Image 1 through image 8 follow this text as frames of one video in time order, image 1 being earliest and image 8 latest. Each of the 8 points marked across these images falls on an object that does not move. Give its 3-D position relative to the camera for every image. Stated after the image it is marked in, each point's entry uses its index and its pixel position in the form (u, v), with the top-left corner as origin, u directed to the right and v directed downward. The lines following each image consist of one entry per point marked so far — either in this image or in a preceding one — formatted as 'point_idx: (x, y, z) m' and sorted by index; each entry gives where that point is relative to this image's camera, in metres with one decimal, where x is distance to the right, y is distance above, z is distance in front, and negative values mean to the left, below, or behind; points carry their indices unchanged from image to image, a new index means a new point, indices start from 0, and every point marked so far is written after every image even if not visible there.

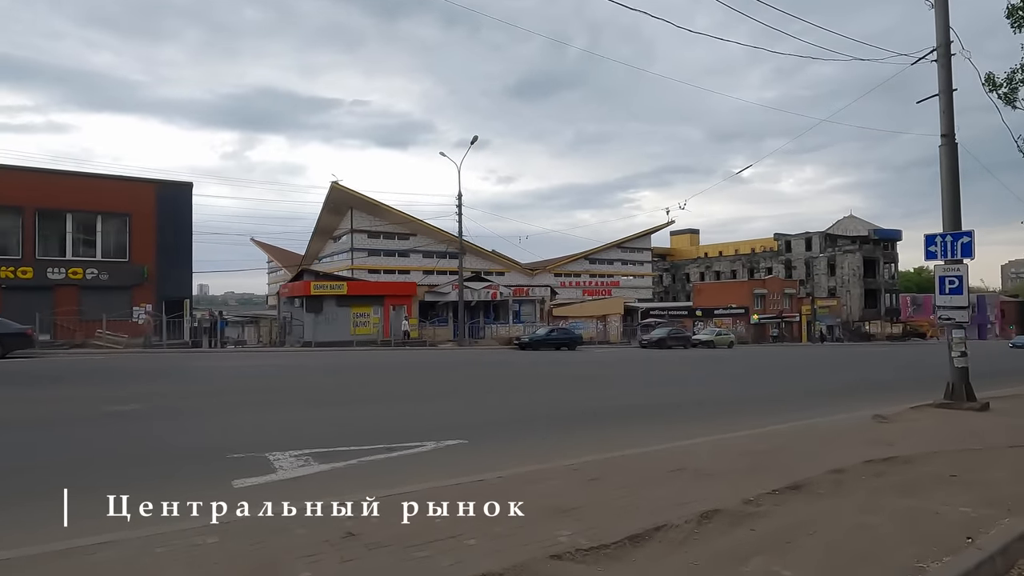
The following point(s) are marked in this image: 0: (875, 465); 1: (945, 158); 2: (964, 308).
0: (+3.3, -1.6, +6.7) m
1: (+7.3, +2.2, +12.3) m
2: (+7.5, -0.3, +12.0) m
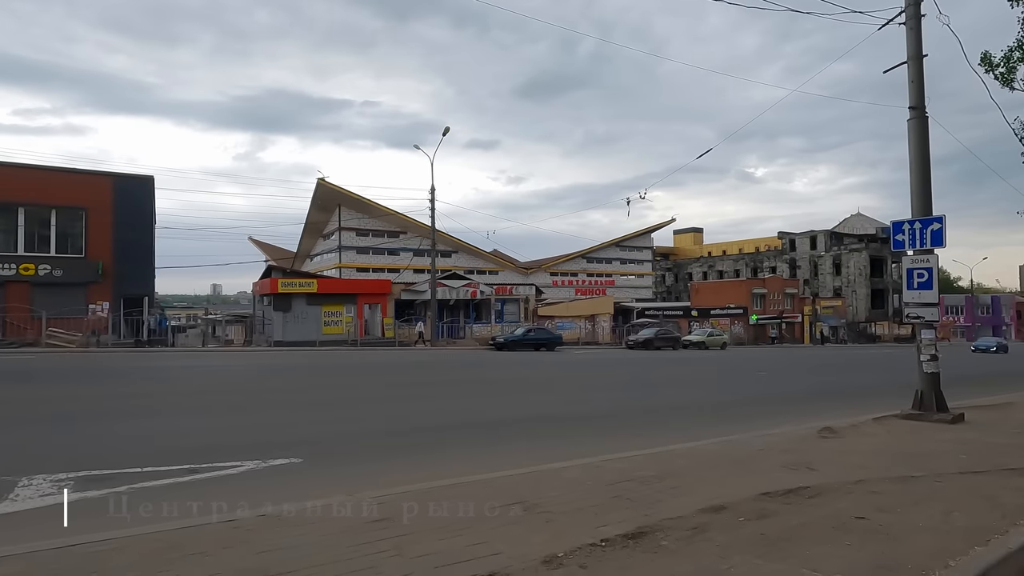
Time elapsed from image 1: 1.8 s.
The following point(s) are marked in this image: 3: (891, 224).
0: (+1.8, -1.5, +5.2) m
1: (+5.9, +2.3, +10.7) m
2: (+6.0, -0.2, +10.5) m
3: (+5.7, +1.0, +11.0) m
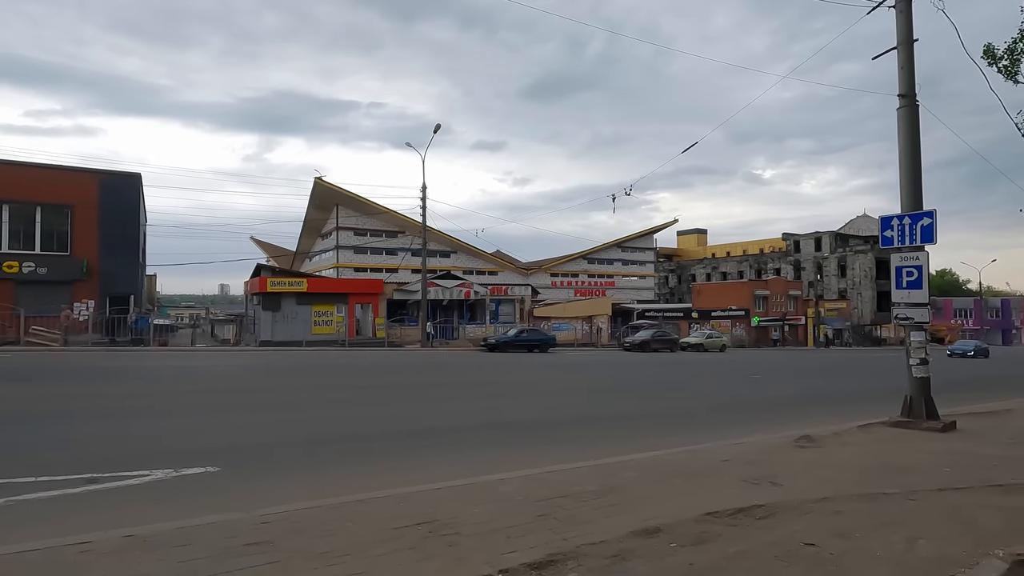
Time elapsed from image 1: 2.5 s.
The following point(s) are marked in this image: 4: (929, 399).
0: (+1.2, -1.5, +4.6) m
1: (+5.4, +2.3, +10.1) m
2: (+5.5, -0.2, +9.8) m
3: (+5.2, +1.0, +10.3) m
4: (+5.6, -1.5, +9.8) m
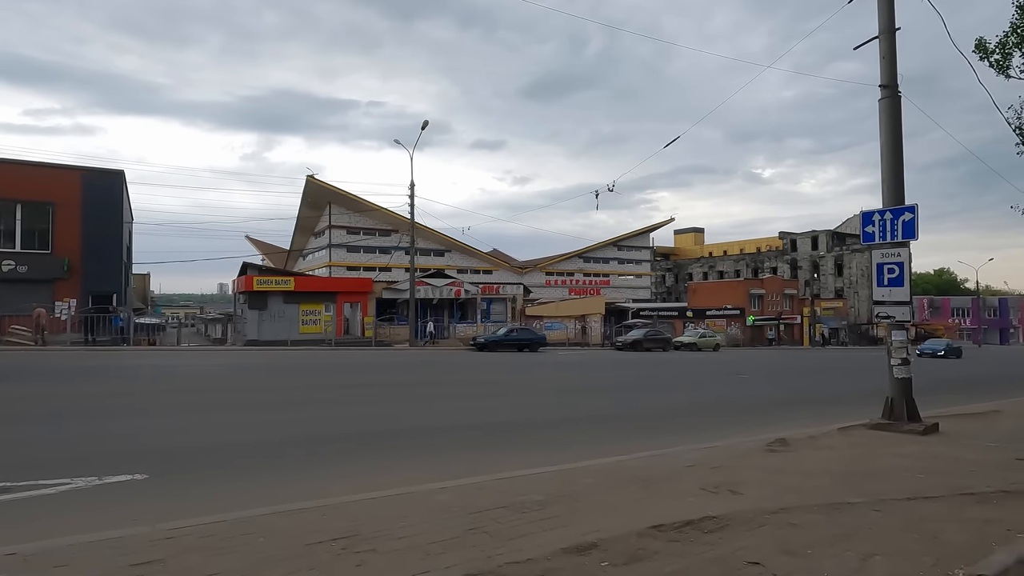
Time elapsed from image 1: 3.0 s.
0: (+0.8, -1.5, +4.2) m
1: (+5.0, +2.3, +9.7) m
2: (+5.1, -0.2, +9.4) m
3: (+4.8, +1.0, +10.0) m
4: (+5.1, -1.5, +9.4) m
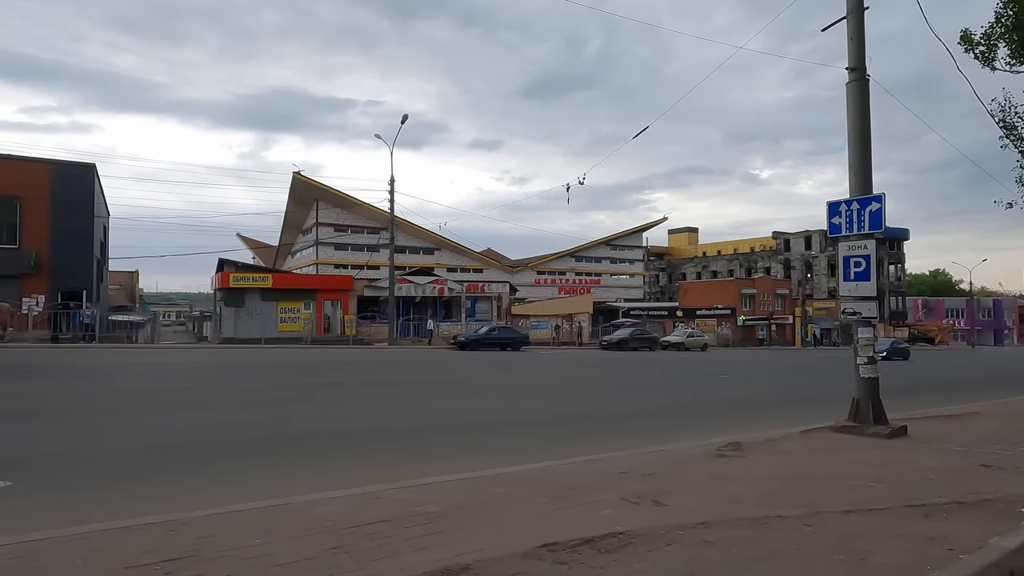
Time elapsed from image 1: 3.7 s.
0: (+0.1, -1.4, +3.7) m
1: (+4.3, +2.4, +9.2) m
2: (+4.4, -0.1, +8.9) m
3: (+4.1, +1.1, +9.4) m
4: (+4.4, -1.4, +8.9) m
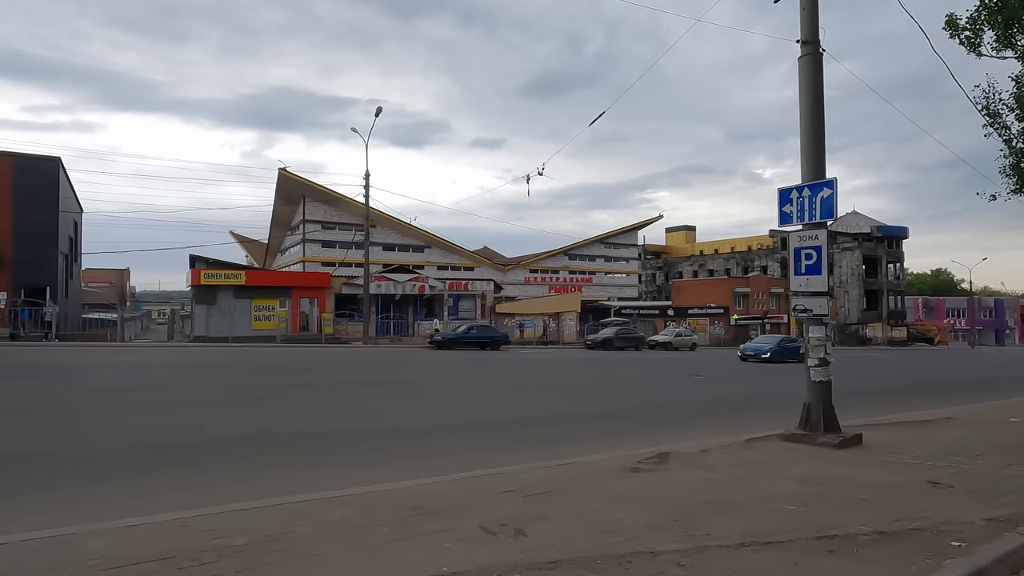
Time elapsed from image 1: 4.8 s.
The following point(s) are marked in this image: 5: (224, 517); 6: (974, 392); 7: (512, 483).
0: (-0.8, -1.3, +2.9) m
1: (+3.4, +2.5, +8.4) m
2: (+3.5, -0.1, +8.1) m
3: (+3.1, +1.1, +8.6) m
4: (+3.5, -1.3, +8.1) m
5: (-1.7, -1.4, +4.4) m
6: (+11.2, -2.5, +17.7) m
7: (0.0, -1.5, +5.6) m
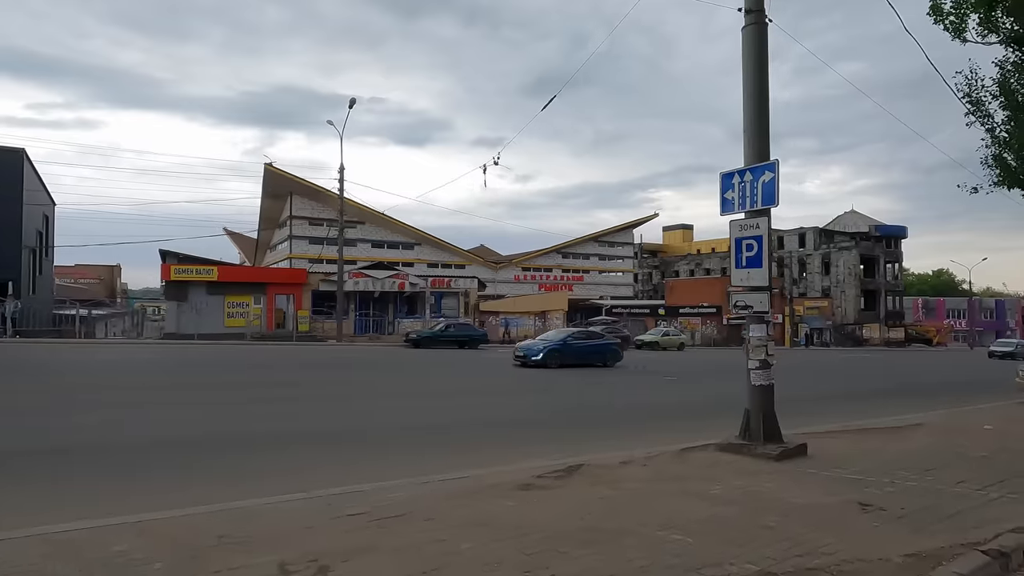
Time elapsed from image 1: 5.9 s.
0: (-1.8, -1.2, +2.1) m
1: (+2.5, +2.5, +7.6) m
2: (+2.6, 0.0, +7.3) m
3: (+2.2, +1.2, +7.8) m
4: (+2.6, -1.3, +7.3) m
5: (-2.7, -1.3, +3.6) m
6: (+10.3, -2.5, +16.9) m
7: (-0.9, -1.4, +4.8) m
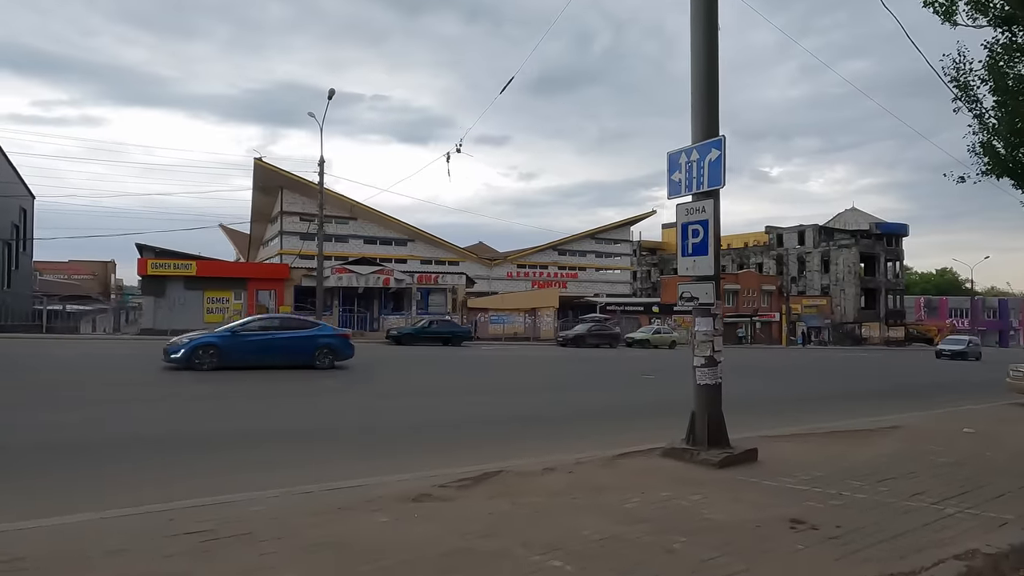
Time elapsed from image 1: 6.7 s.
0: (-2.5, -1.1, +1.5) m
1: (+1.8, +2.6, +6.9) m
2: (+1.8, +0.1, +6.6) m
3: (+1.5, +1.3, +7.2) m
4: (+1.9, -1.2, +6.6) m
5: (-3.4, -1.2, +3.0) m
6: (+9.6, -2.4, +16.2) m
7: (-1.6, -1.3, +4.2) m
